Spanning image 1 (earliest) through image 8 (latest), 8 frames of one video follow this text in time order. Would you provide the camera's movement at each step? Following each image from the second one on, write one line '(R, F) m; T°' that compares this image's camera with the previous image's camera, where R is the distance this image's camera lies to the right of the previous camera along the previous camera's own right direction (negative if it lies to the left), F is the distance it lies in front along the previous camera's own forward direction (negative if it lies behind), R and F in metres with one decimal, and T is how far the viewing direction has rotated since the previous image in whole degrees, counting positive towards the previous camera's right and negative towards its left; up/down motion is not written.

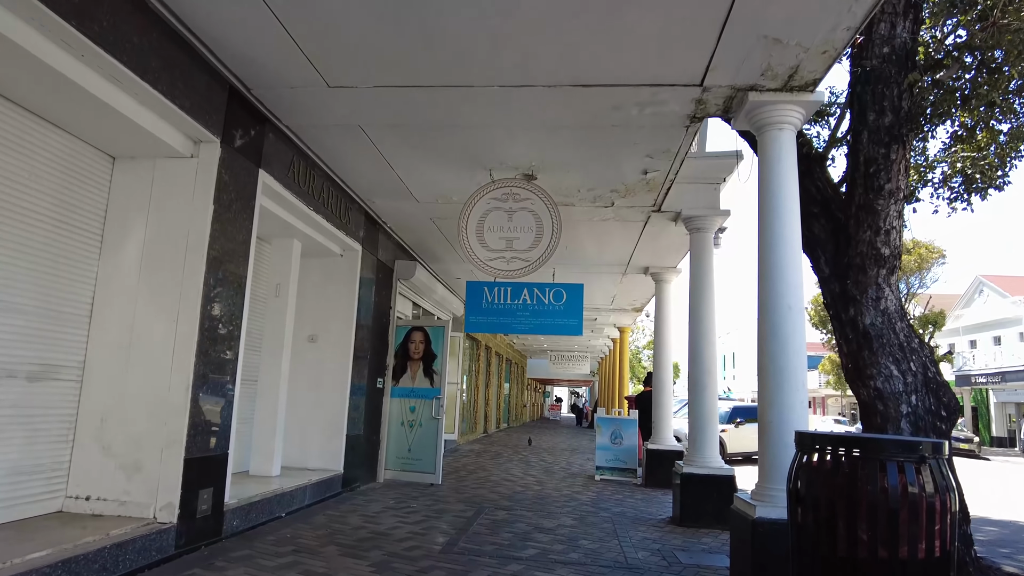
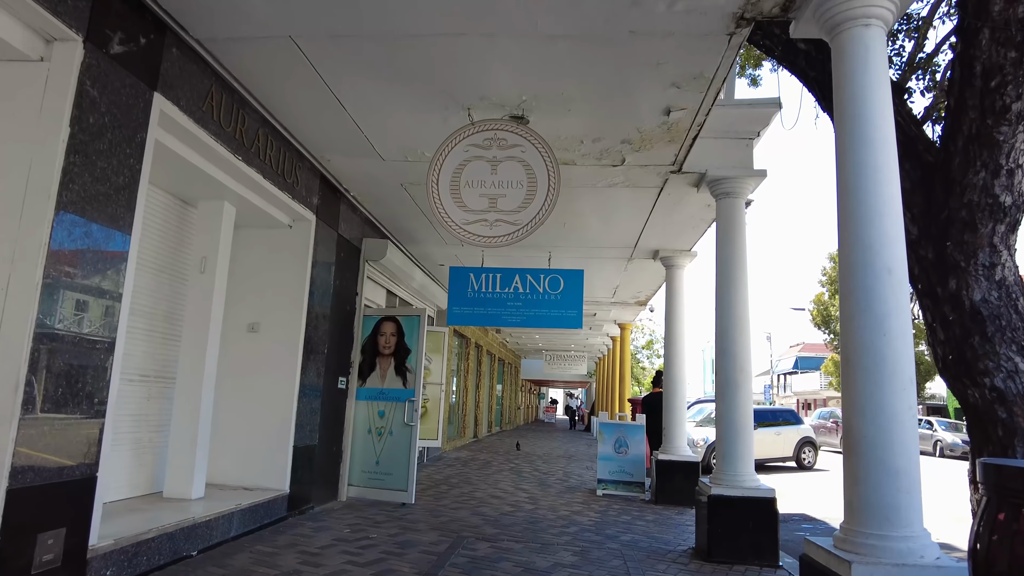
(+0.1, +1.5) m; 0°
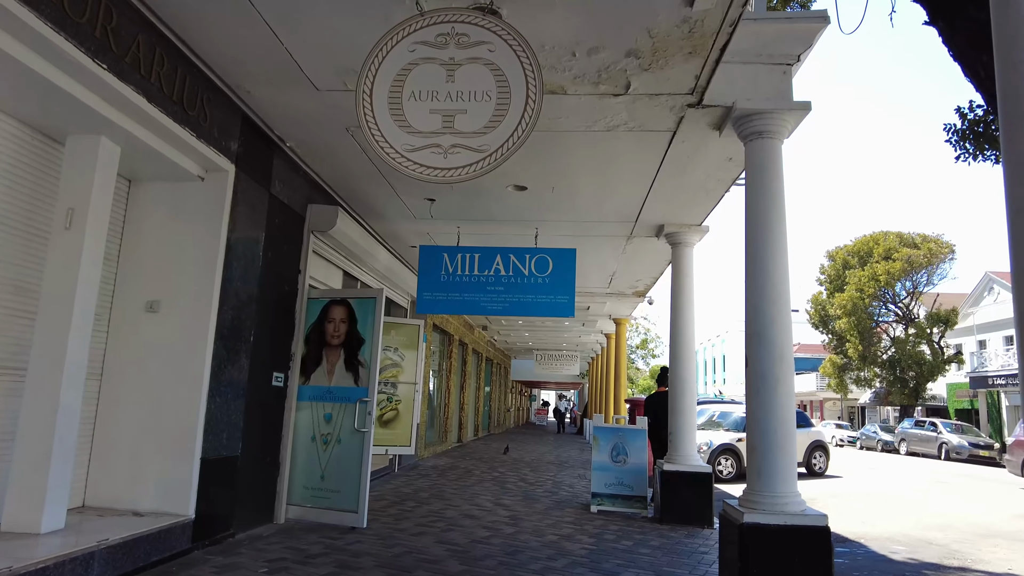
(+0.2, +1.5) m; +1°
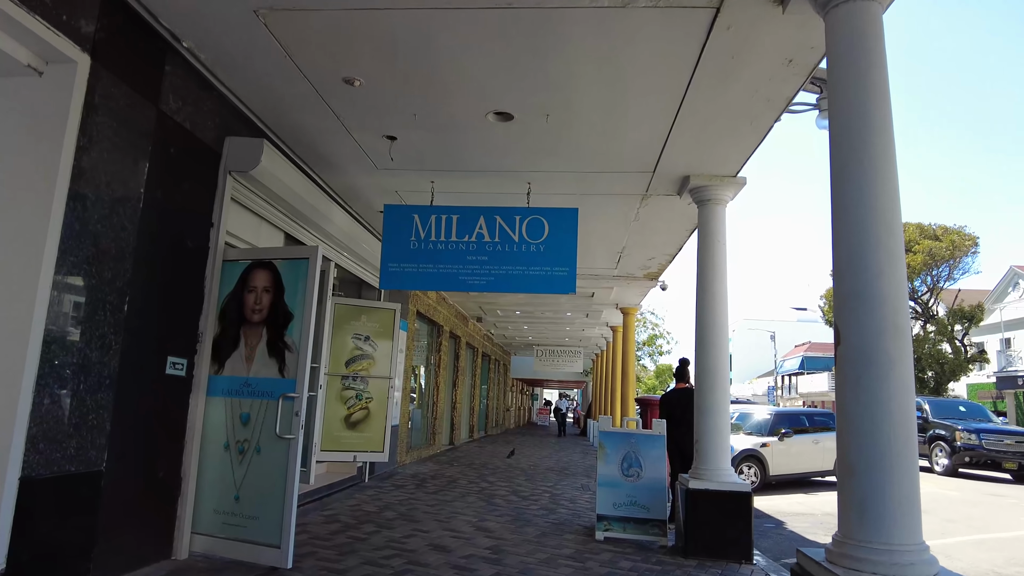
(+0.2, +1.7) m; 0°
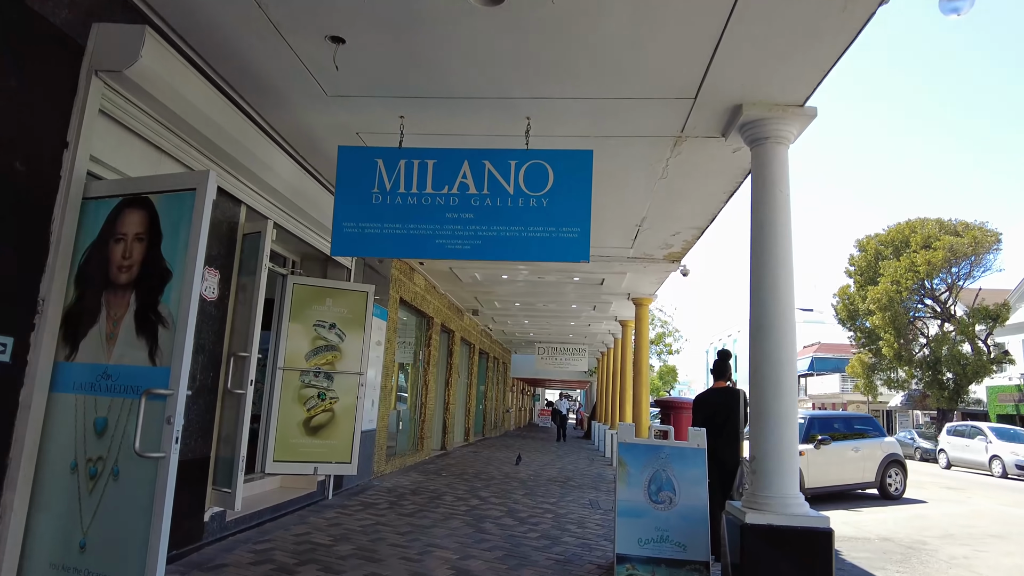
(+0.1, +1.6) m; 0°
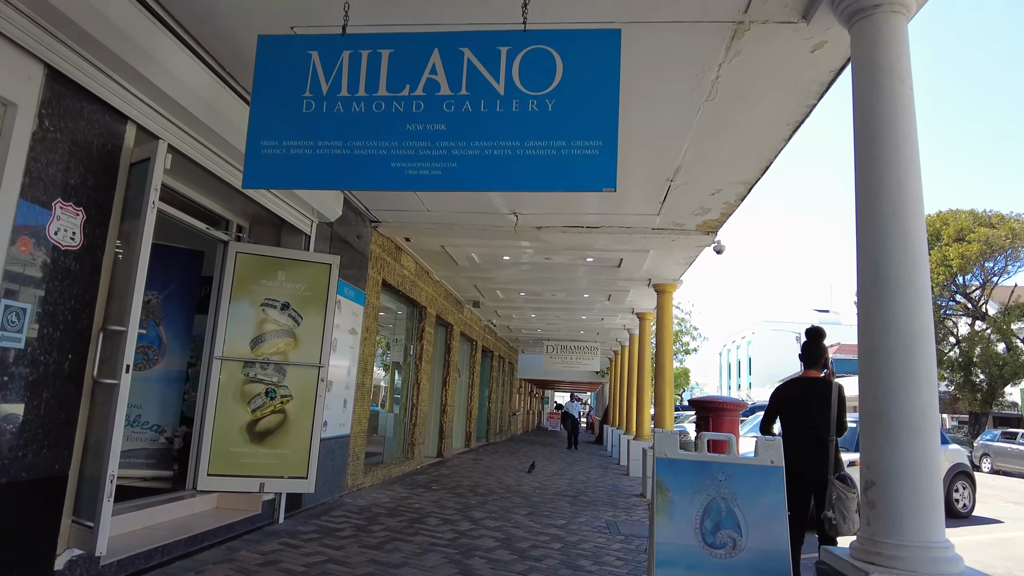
(+0.1, +1.6) m; -1°
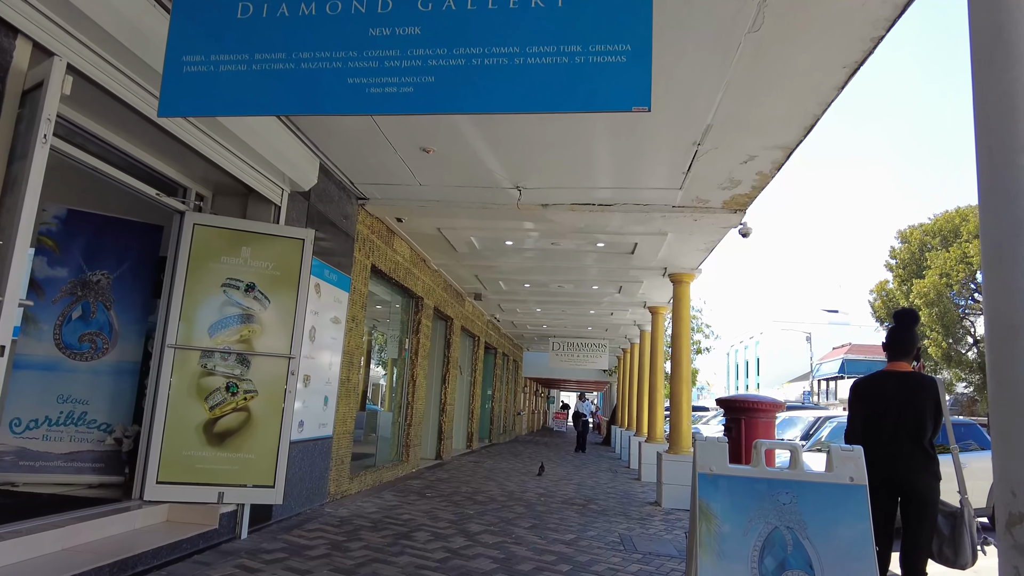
(0.0, +0.9) m; 0°
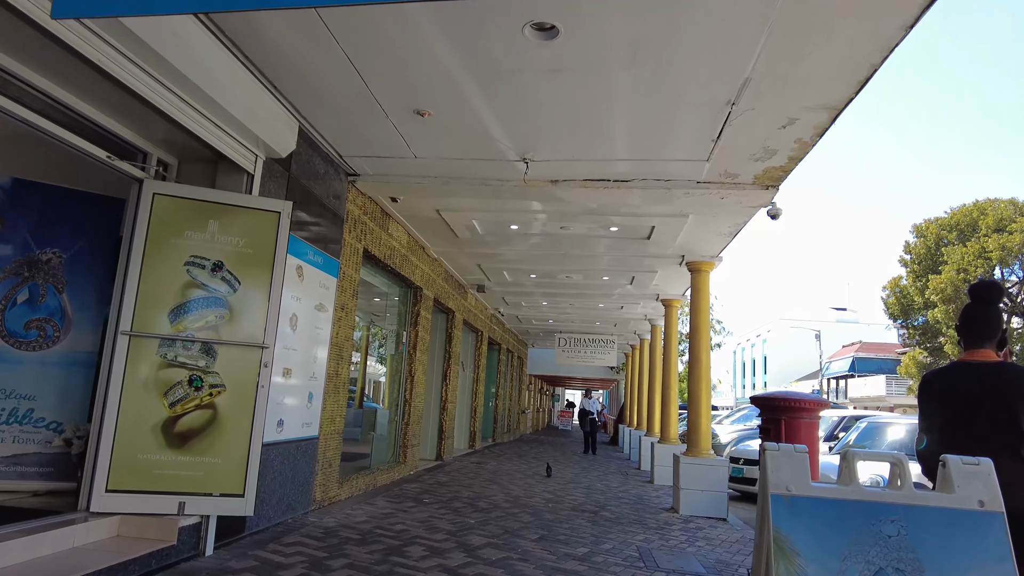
(0.0, +0.7) m; 0°
